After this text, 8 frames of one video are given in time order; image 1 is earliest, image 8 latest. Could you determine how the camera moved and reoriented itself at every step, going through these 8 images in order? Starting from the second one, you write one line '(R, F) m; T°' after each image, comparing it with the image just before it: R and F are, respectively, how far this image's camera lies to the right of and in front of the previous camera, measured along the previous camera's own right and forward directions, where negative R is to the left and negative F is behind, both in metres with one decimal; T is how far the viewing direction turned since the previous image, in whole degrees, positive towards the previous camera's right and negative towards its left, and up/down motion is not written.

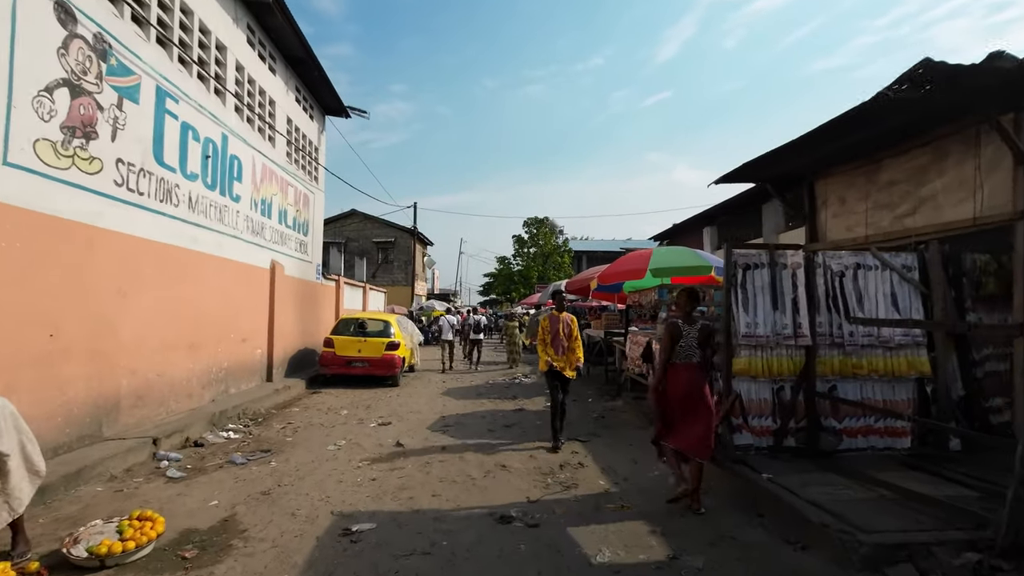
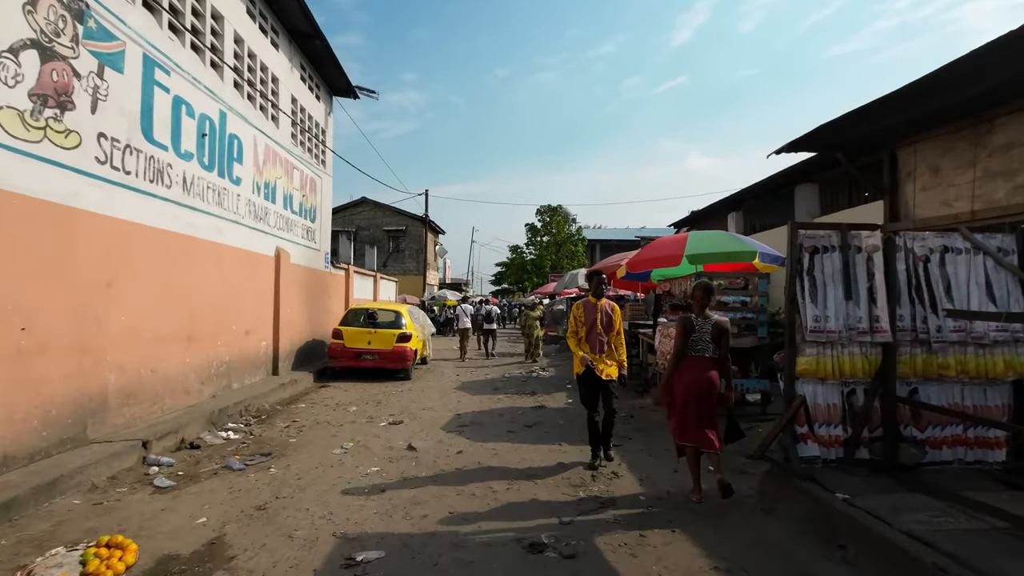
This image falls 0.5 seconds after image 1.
(-0.2, +0.7) m; -1°
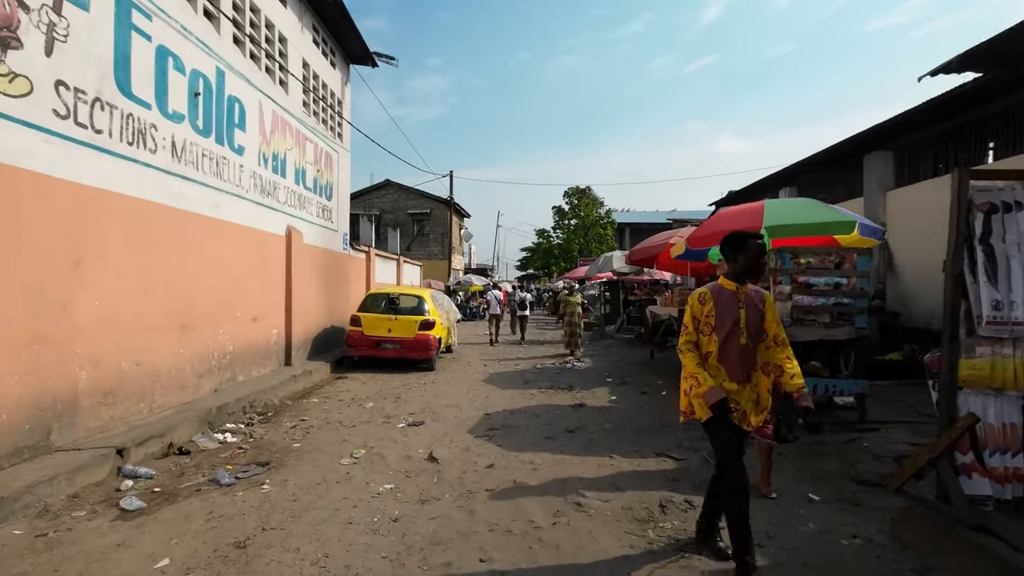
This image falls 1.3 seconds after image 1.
(-0.2, +1.2) m; -3°
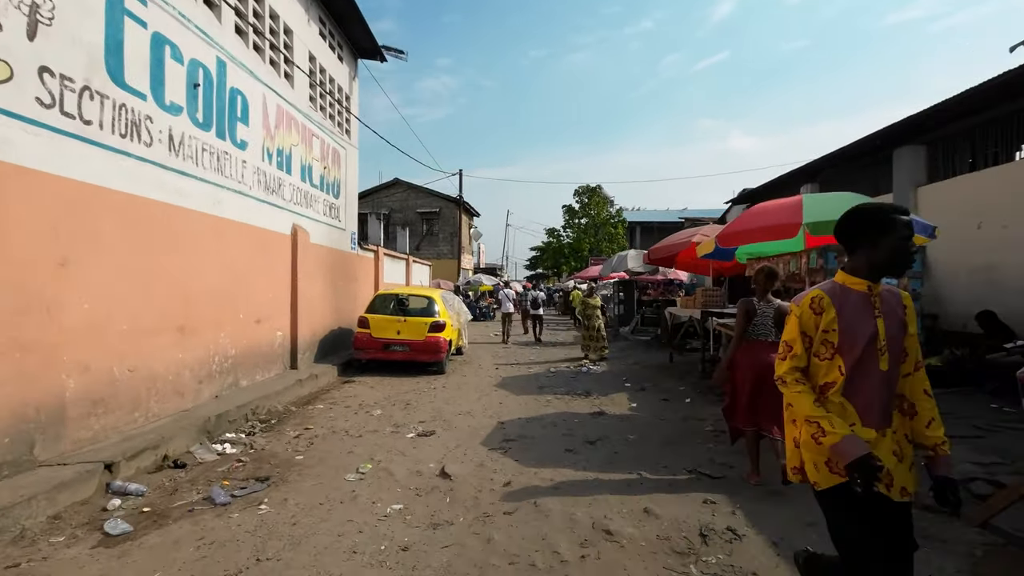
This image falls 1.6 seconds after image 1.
(-0.1, +0.4) m; -1°
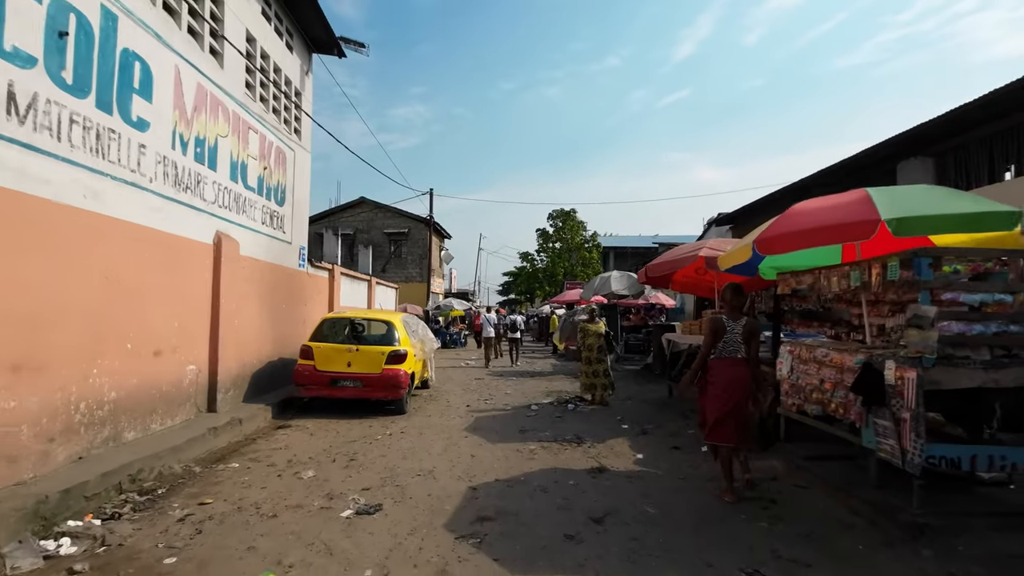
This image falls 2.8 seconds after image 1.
(0.0, +1.6) m; +3°
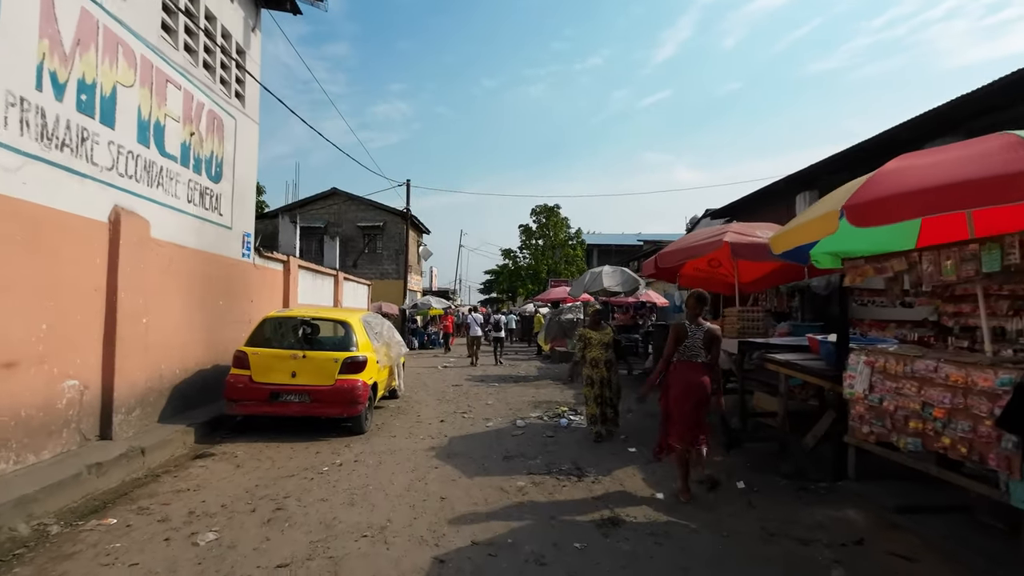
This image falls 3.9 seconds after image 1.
(0.0, +1.5) m; +2°
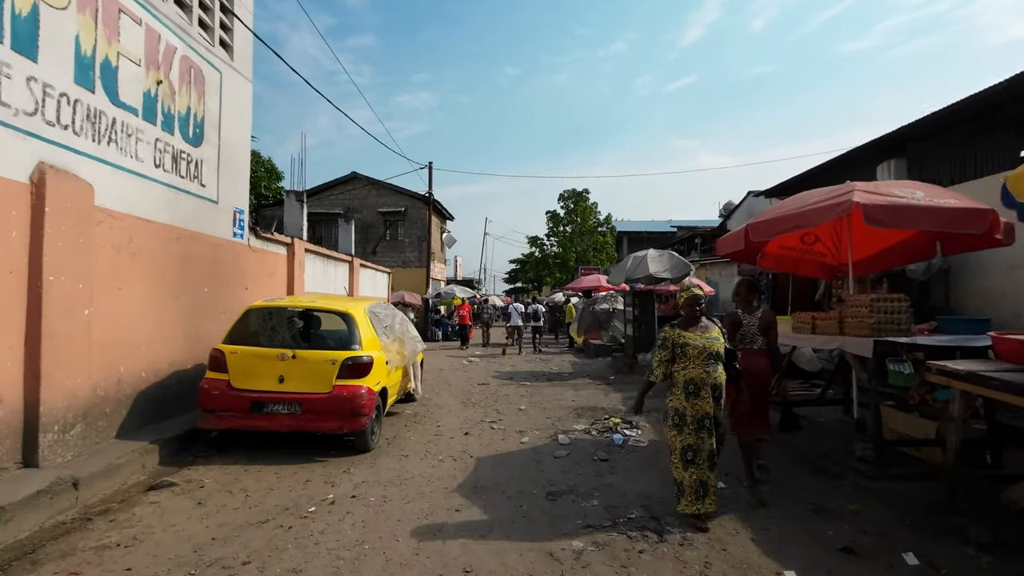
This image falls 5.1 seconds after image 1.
(-0.2, +1.6) m; -3°
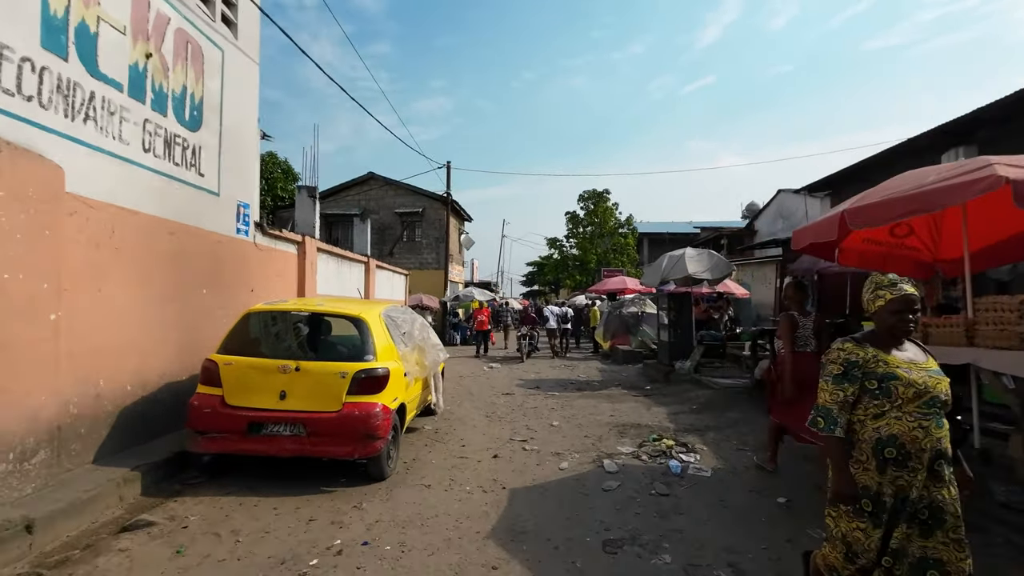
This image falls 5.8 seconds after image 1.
(-0.3, +0.9) m; -2°
